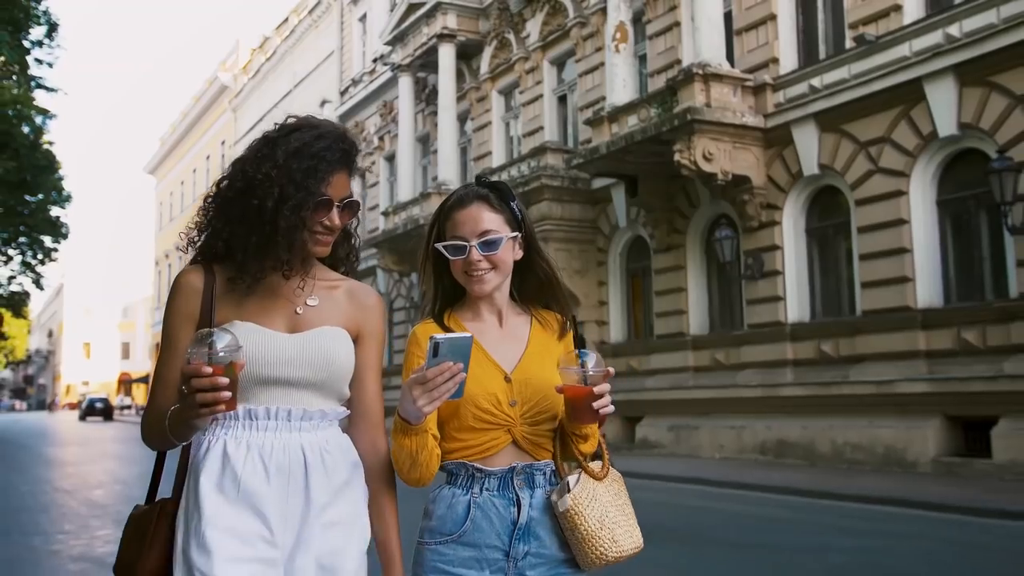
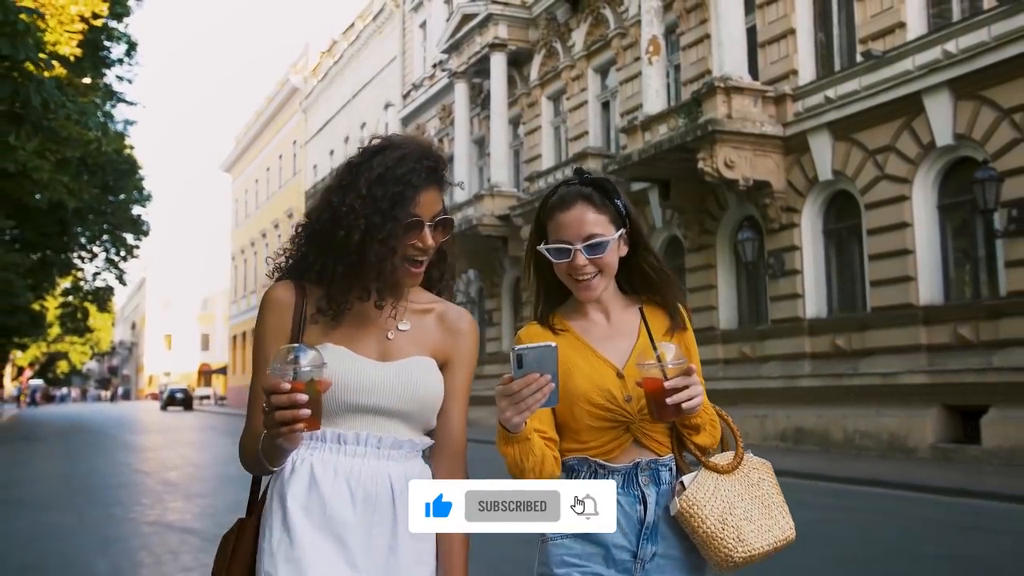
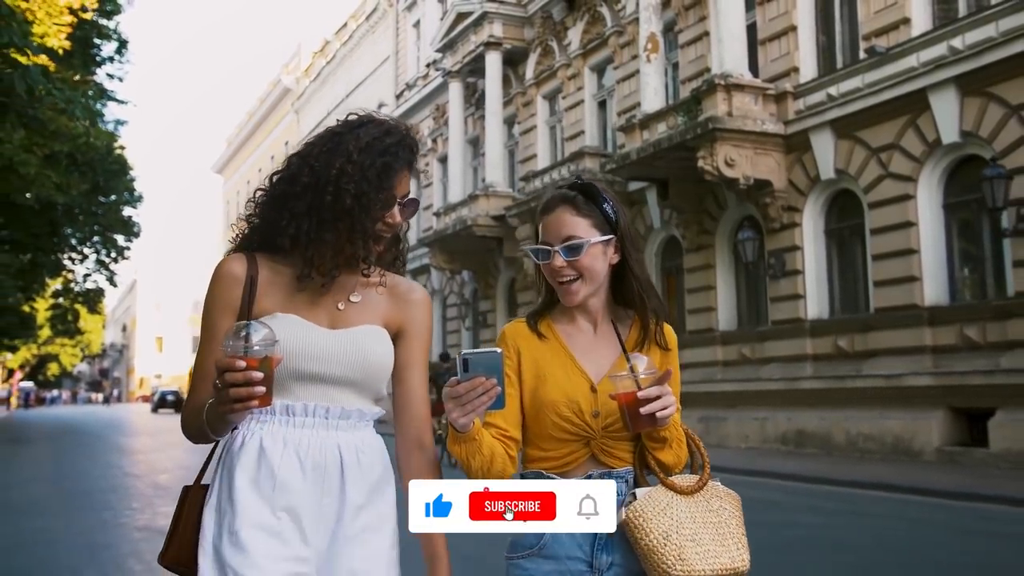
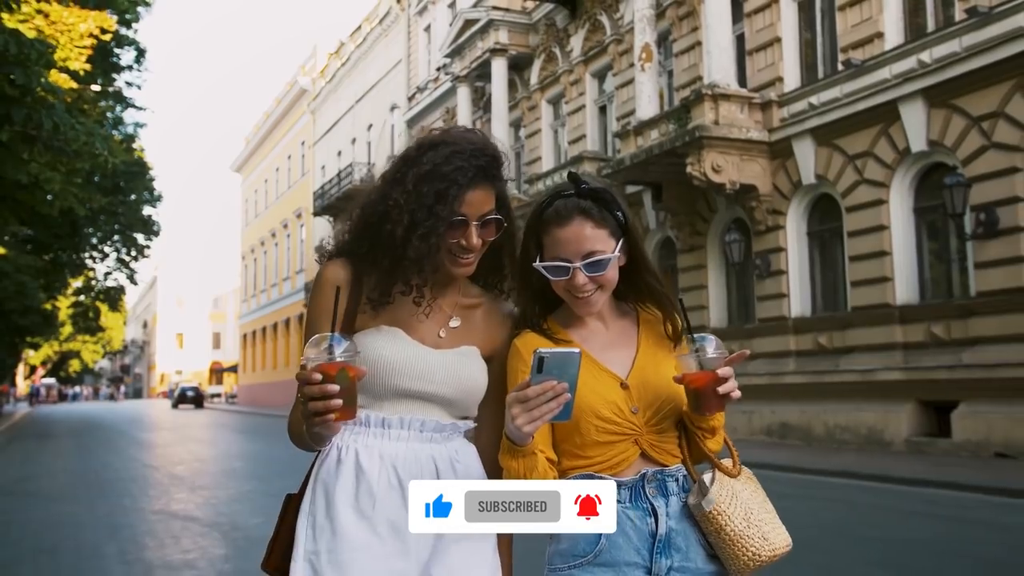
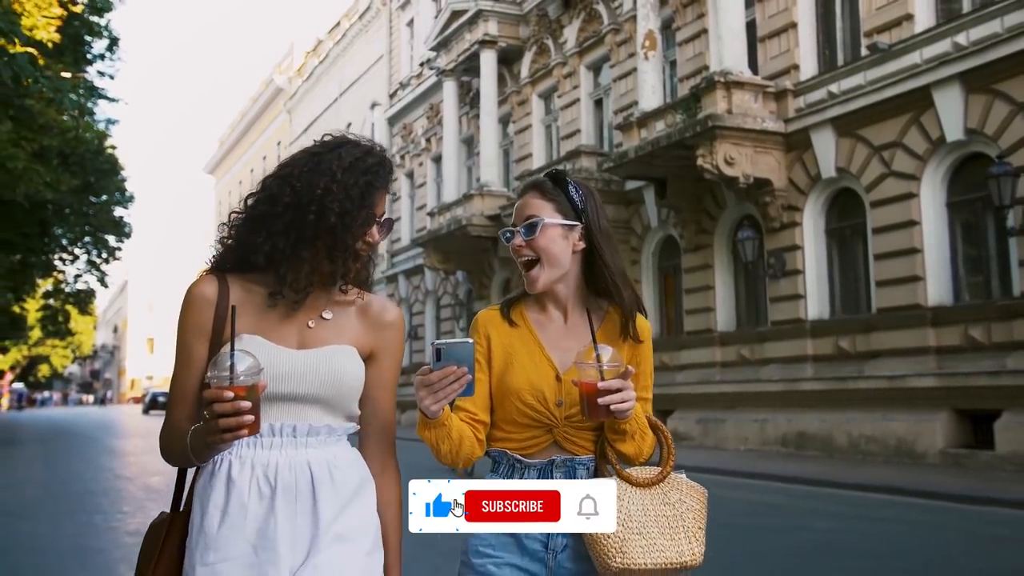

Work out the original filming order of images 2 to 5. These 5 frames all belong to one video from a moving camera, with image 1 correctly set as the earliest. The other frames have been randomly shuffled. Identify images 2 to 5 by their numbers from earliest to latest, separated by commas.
5, 3, 2, 4
